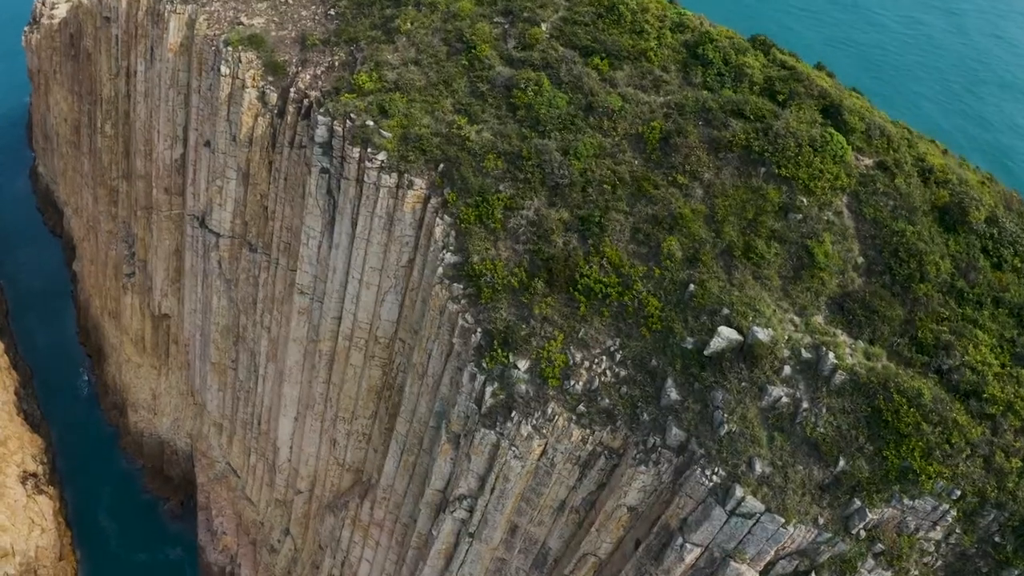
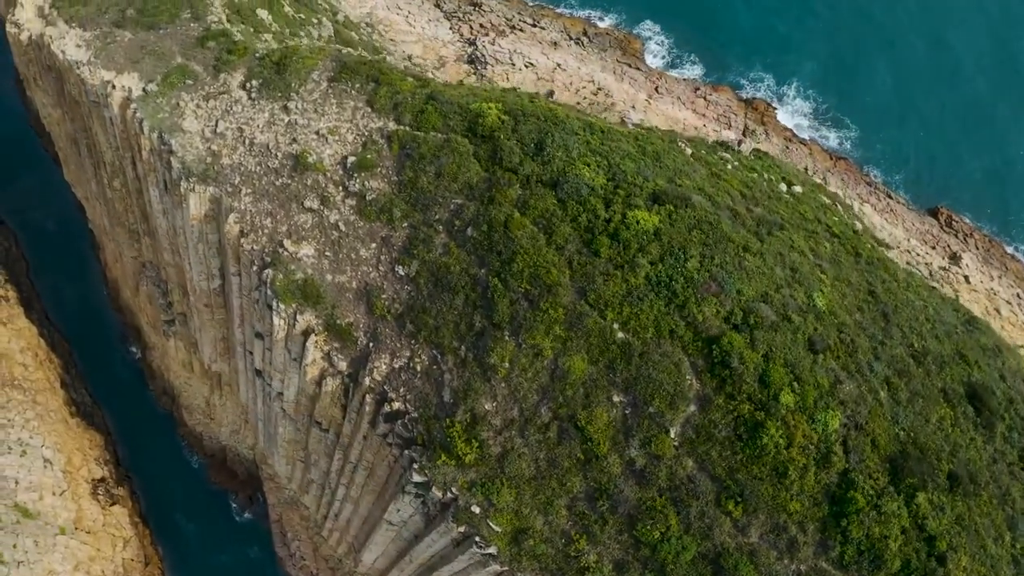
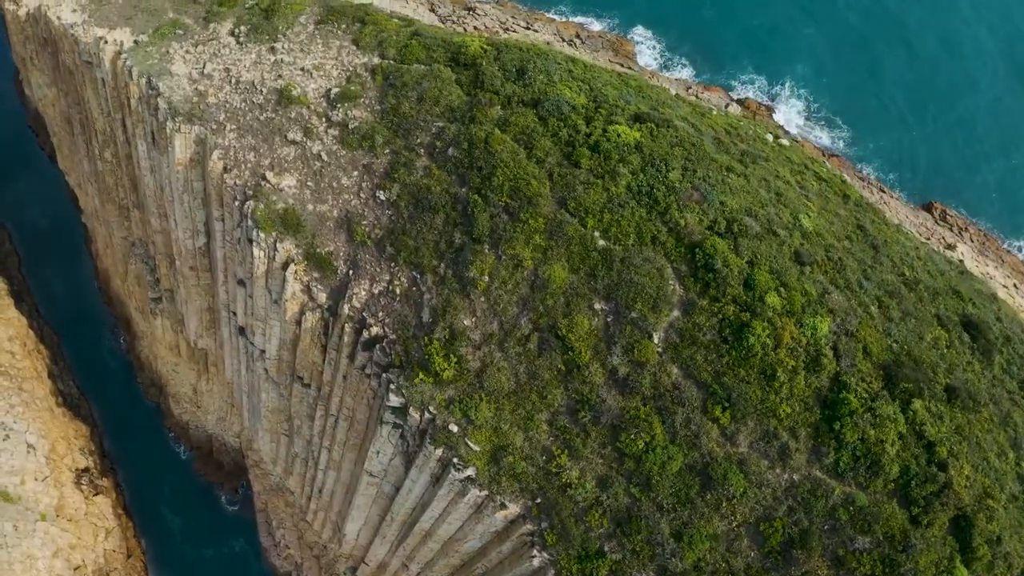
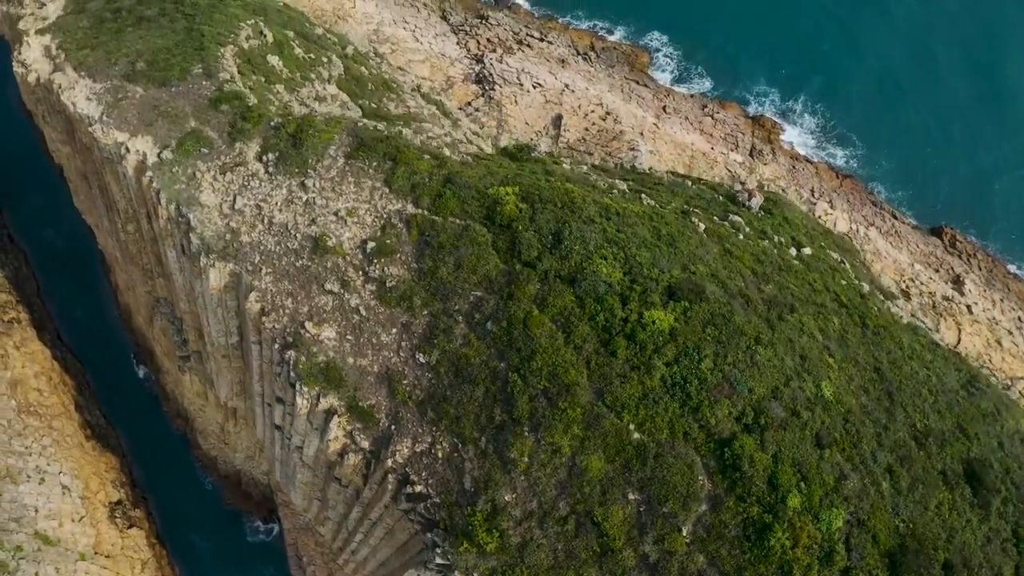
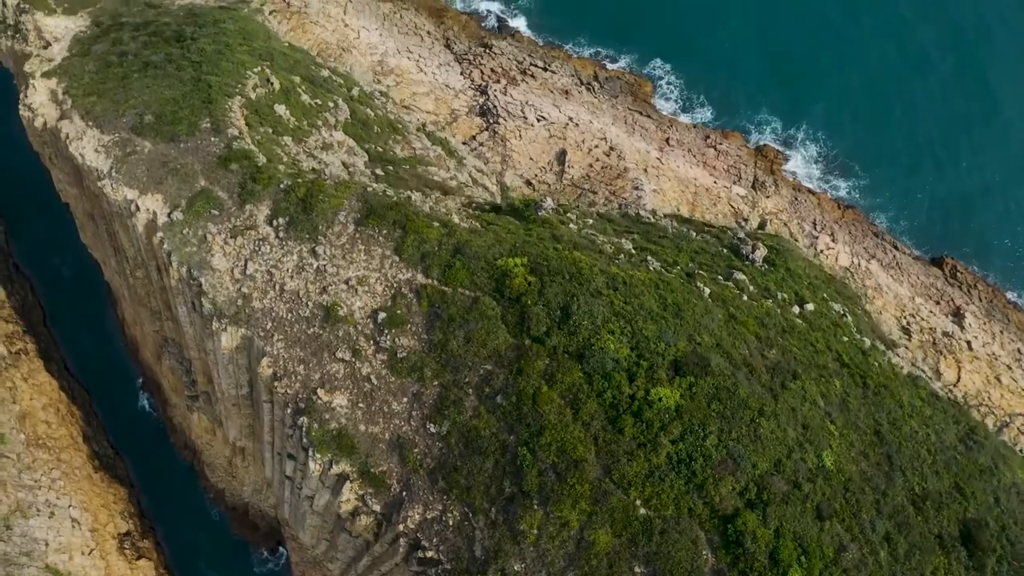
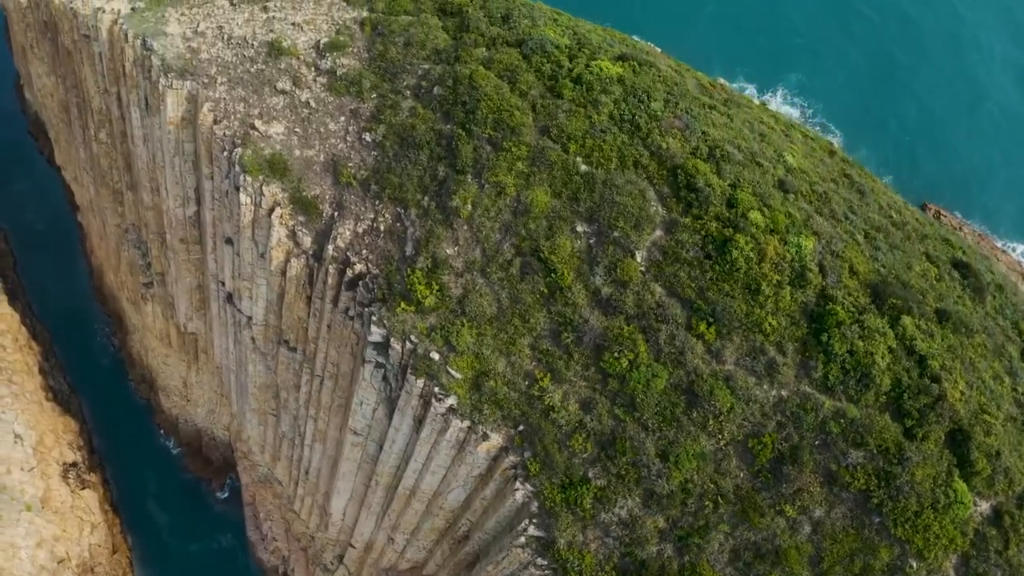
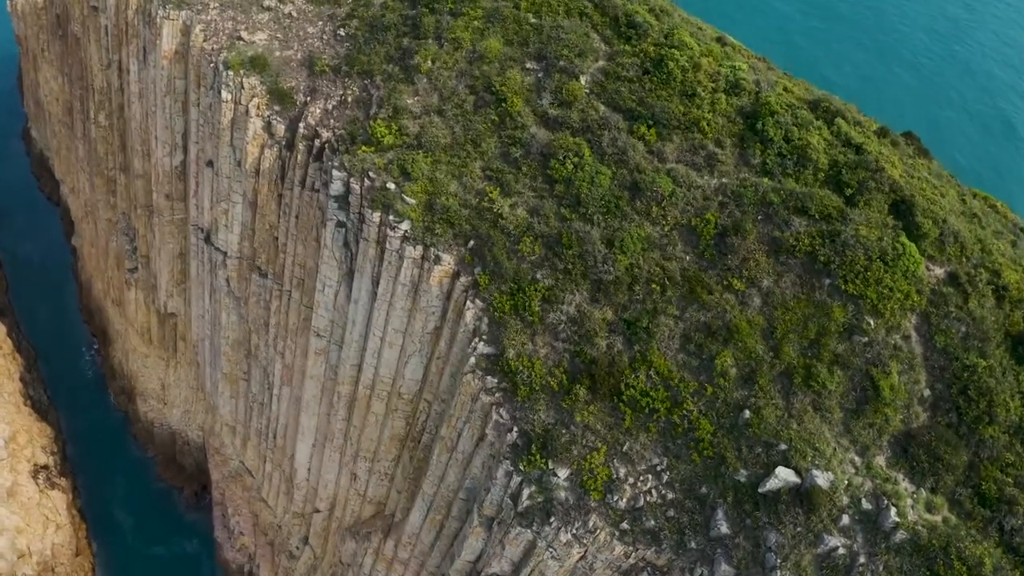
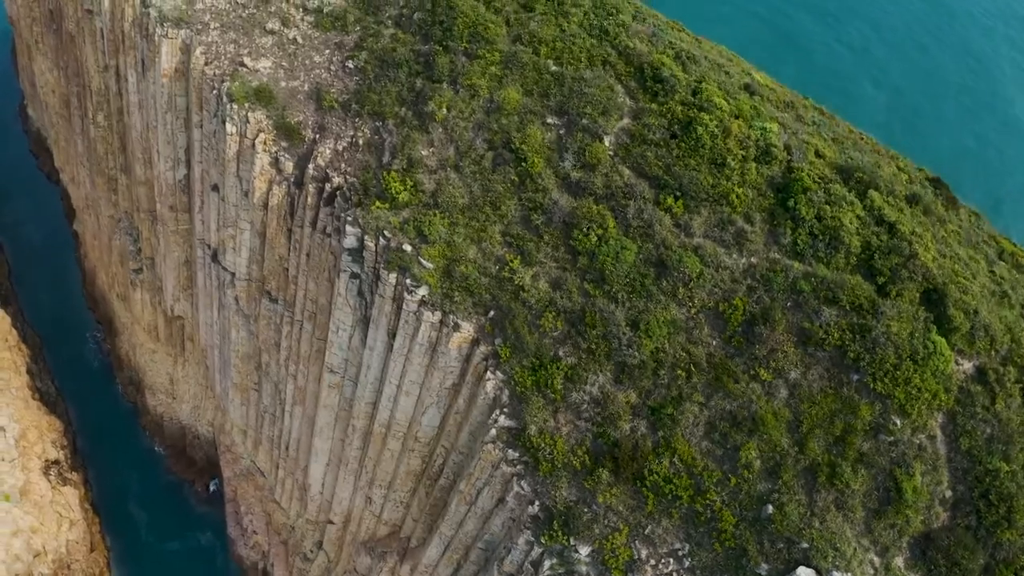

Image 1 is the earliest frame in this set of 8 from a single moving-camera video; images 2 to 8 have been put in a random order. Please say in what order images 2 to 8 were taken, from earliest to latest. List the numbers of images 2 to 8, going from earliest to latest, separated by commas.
7, 8, 6, 3, 2, 4, 5
